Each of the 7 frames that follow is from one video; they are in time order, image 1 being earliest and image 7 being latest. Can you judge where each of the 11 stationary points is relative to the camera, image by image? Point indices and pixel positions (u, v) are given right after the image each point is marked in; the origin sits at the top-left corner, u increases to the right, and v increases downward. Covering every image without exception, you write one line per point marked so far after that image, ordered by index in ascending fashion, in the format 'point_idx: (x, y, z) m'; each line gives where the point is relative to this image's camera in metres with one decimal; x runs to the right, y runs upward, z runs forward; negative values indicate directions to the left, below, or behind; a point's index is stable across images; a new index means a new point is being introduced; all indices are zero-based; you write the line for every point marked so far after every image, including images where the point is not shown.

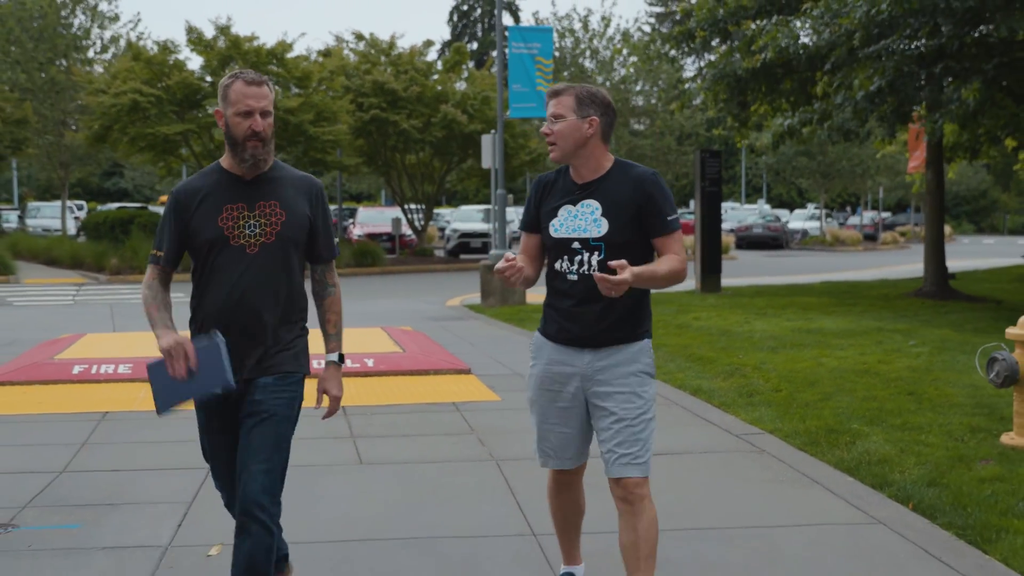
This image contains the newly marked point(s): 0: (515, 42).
0: (+0.1, +4.1, +18.8) m
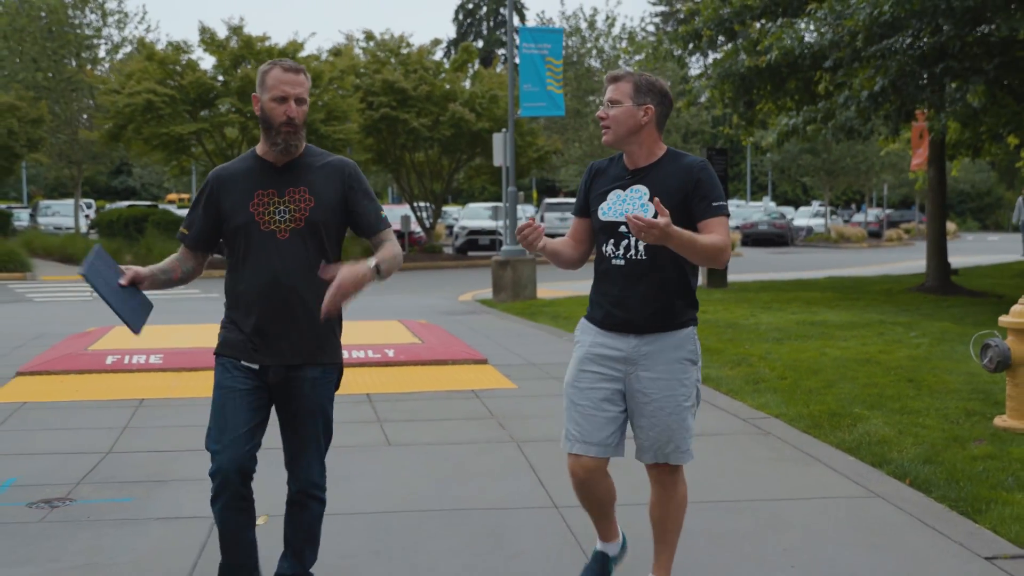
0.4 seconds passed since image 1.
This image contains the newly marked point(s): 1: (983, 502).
0: (+0.3, +4.2, +19.2) m
1: (+2.1, -1.0, +5.1) m
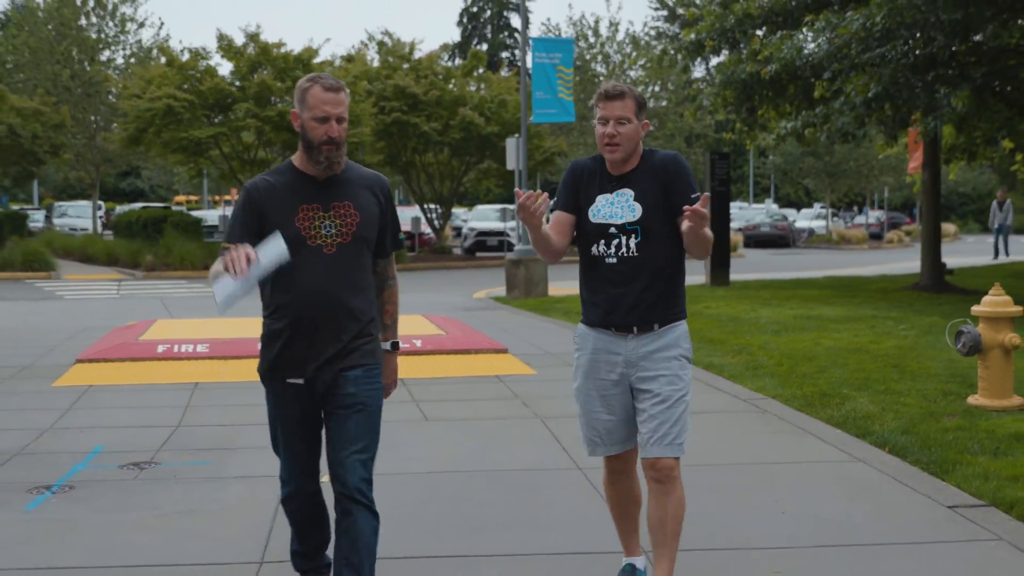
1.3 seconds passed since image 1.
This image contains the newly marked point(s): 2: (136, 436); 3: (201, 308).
0: (+0.4, +4.2, +20.0) m
1: (+2.3, -0.9, +5.9) m
2: (-2.3, -0.9, +7.0) m
3: (-4.6, -0.3, +16.7) m
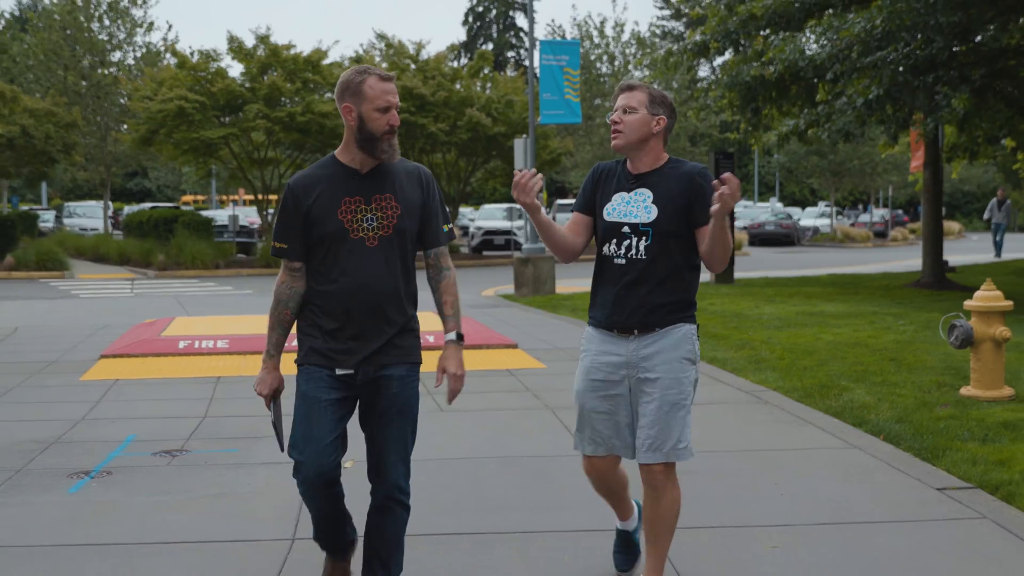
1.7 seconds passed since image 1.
0: (+0.6, +4.2, +20.3) m
1: (+2.4, -0.9, +6.2) m
2: (-2.3, -0.9, +7.3) m
3: (-4.5, -0.3, +17.1) m
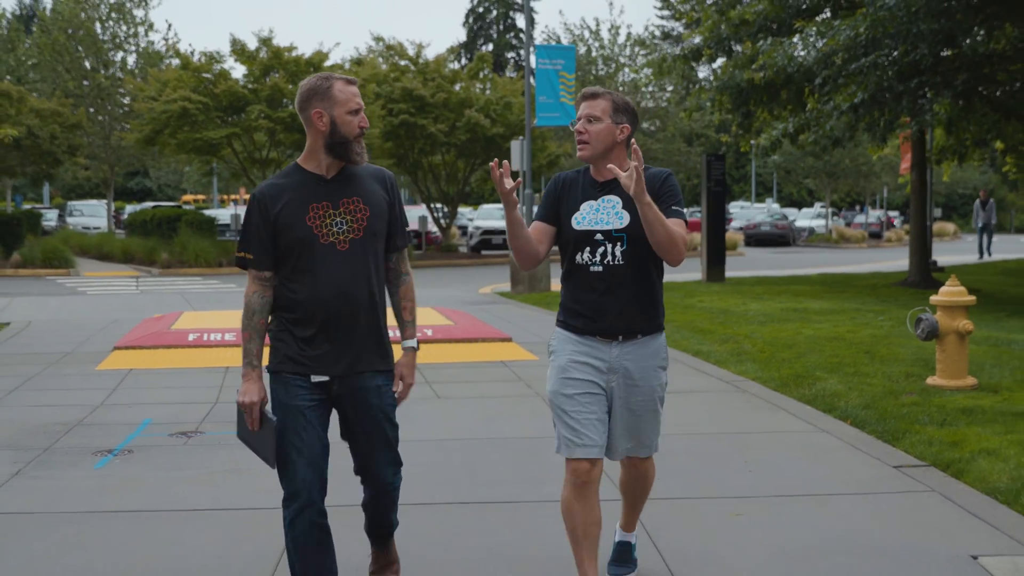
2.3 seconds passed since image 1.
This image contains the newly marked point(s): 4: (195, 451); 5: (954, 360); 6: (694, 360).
0: (+0.5, +4.3, +20.8) m
1: (+2.3, -0.9, +6.7) m
2: (-2.3, -0.9, +7.8) m
3: (-4.6, -0.2, +17.5) m
4: (-1.9, -1.0, +6.5) m
5: (+3.1, -0.5, +7.9) m
6: (+1.5, -0.6, +9.6) m
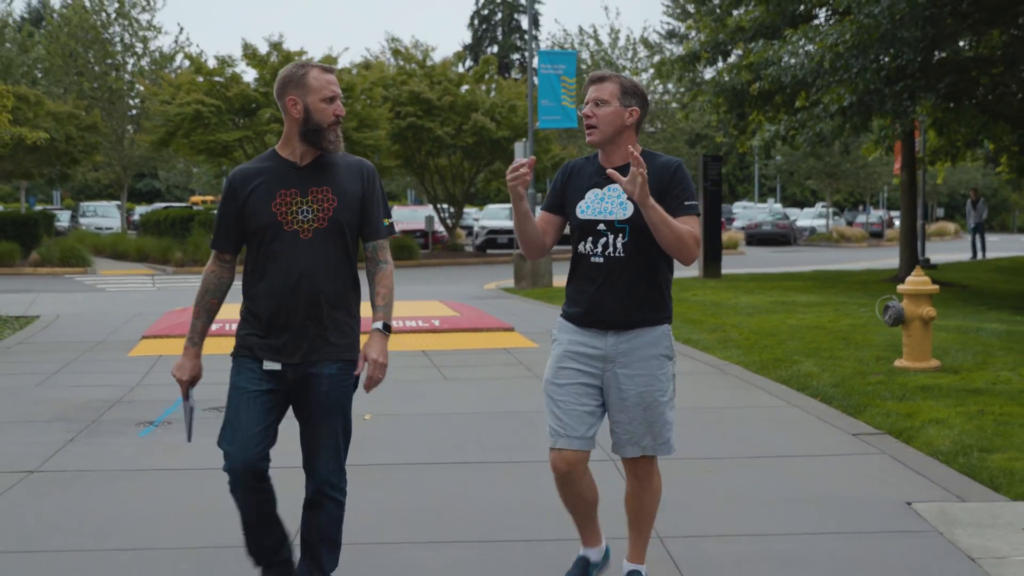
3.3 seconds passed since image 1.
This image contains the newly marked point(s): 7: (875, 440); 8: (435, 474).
0: (+0.6, +4.3, +21.5) m
1: (+2.3, -0.8, +7.4) m
2: (-2.3, -0.8, +8.5) m
3: (-4.5, -0.2, +18.3) m
4: (-1.9, -0.9, +7.3) m
5: (+3.1, -0.4, +8.6) m
6: (+1.6, -0.5, +10.3) m
7: (+2.1, -0.9, +6.6) m
8: (-0.4, -1.0, +6.0) m
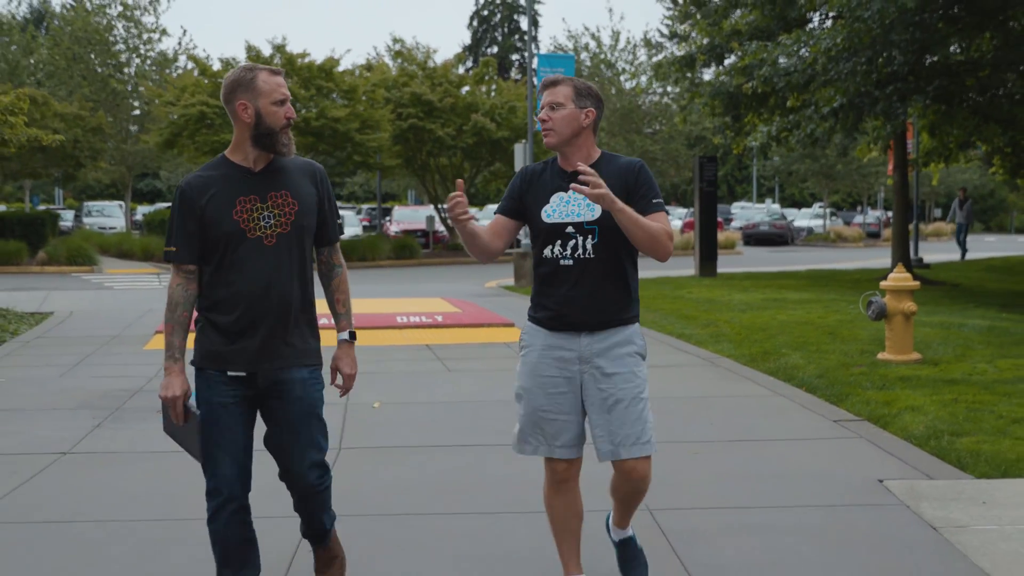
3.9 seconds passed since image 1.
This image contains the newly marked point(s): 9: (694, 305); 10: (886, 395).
0: (+0.6, +4.4, +21.9) m
1: (+2.3, -0.8, +7.8) m
2: (-2.3, -0.7, +8.9) m
3: (-4.5, -0.1, +18.7) m
4: (-1.9, -0.8, +7.7) m
5: (+3.1, -0.4, +9.0) m
6: (+1.6, -0.5, +10.7) m
7: (+2.1, -0.9, +7.0) m
8: (-0.4, -1.0, +6.5) m
9: (+2.2, -0.2, +13.6) m
10: (+2.6, -0.7, +7.7) m
